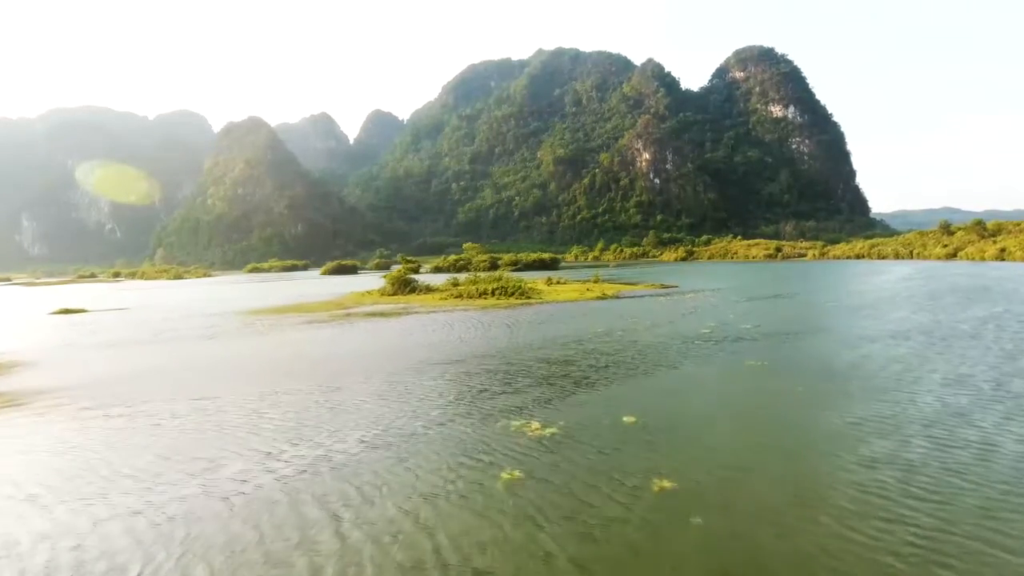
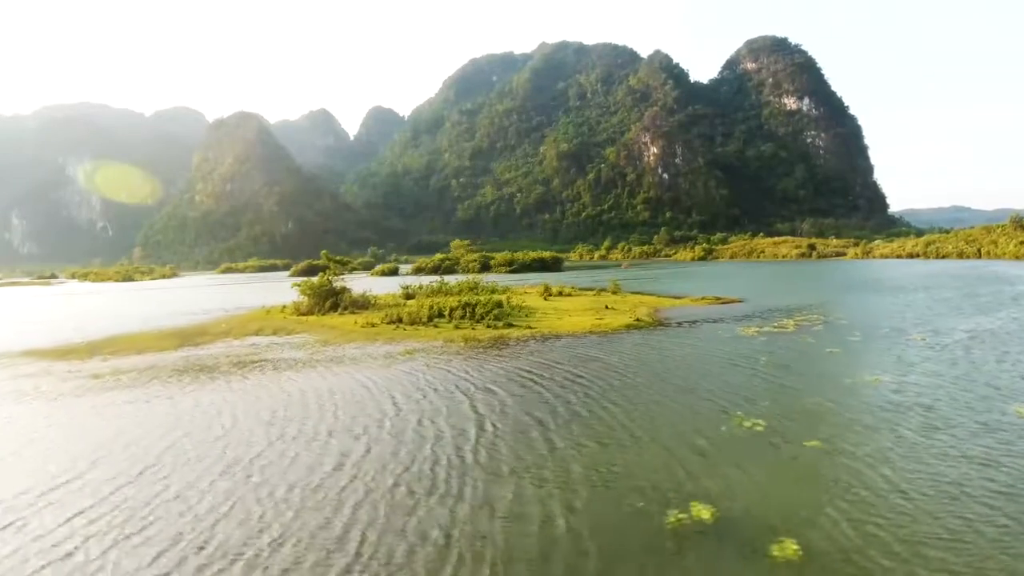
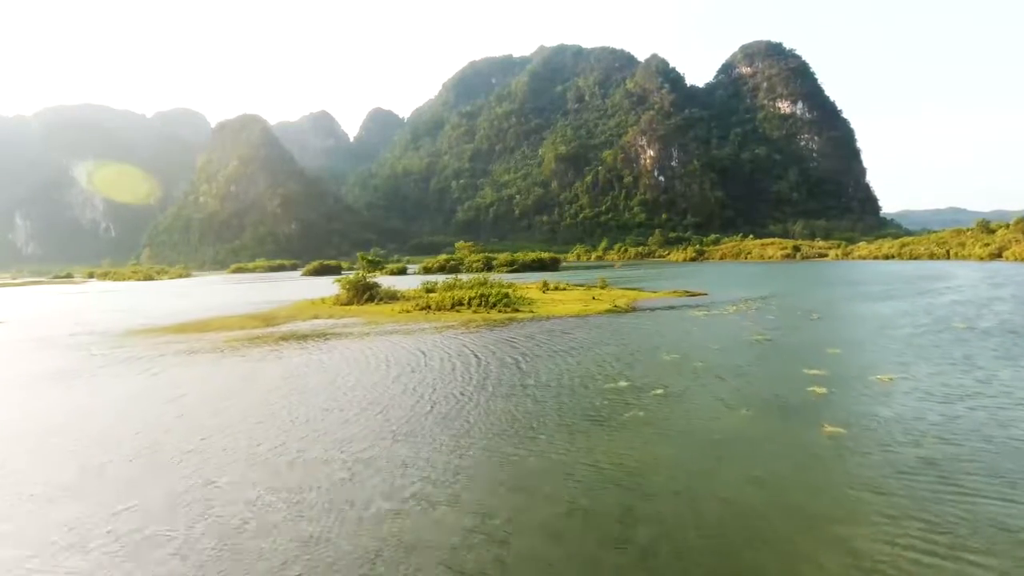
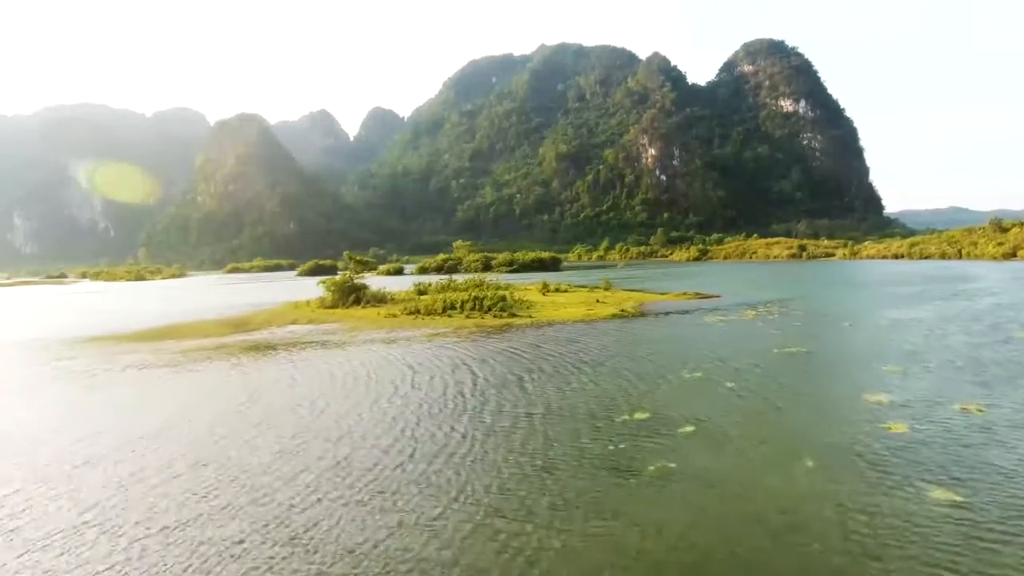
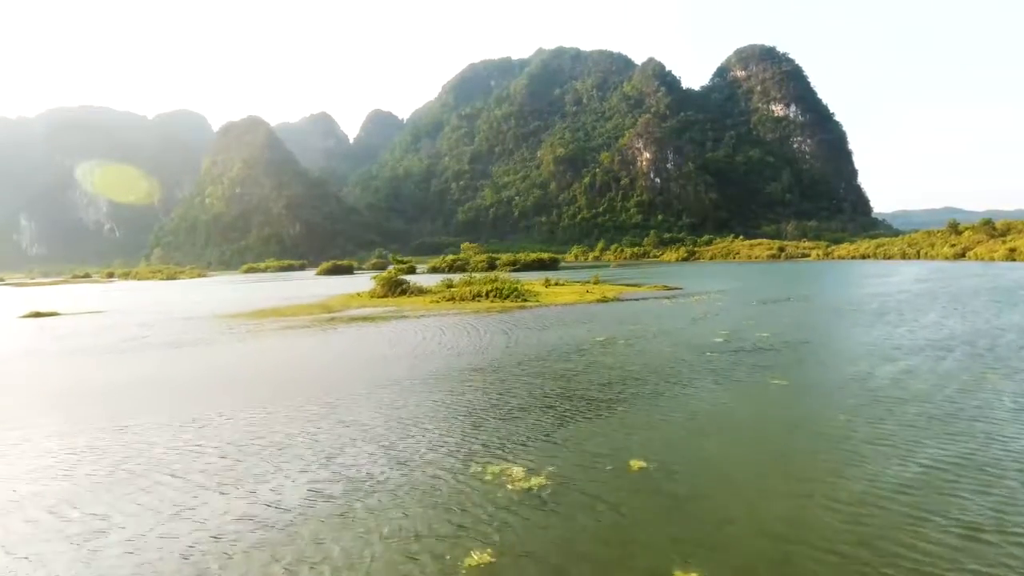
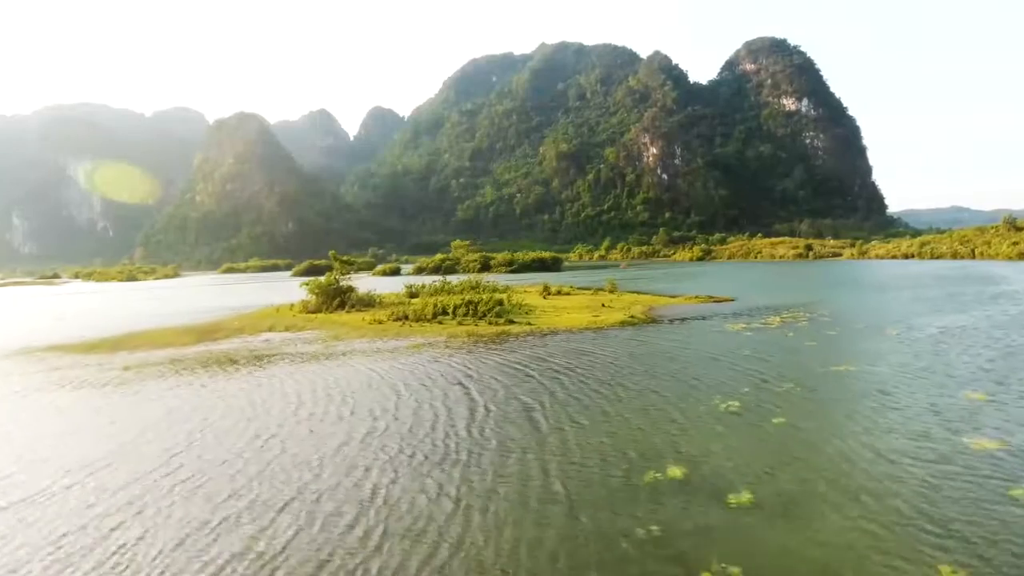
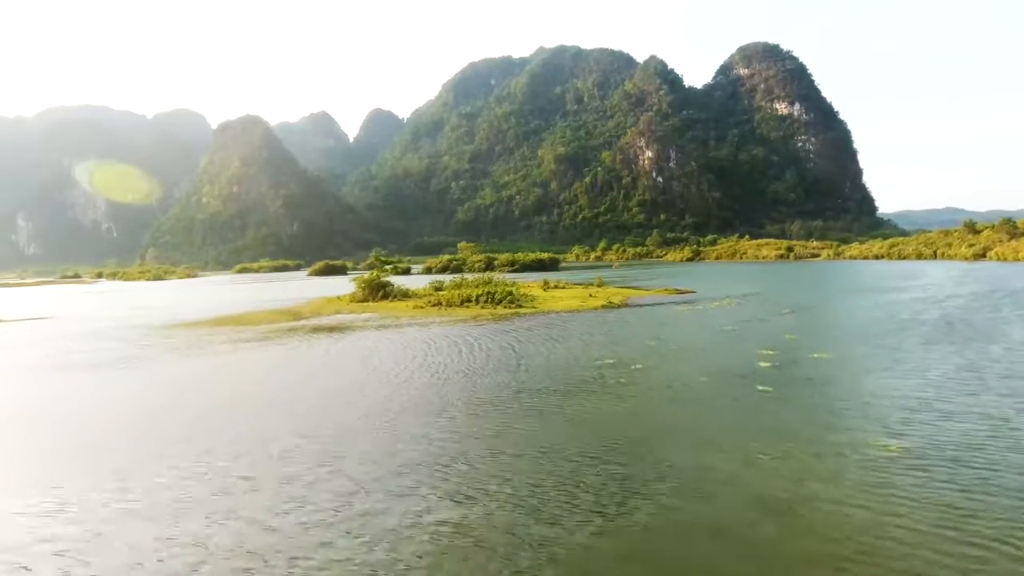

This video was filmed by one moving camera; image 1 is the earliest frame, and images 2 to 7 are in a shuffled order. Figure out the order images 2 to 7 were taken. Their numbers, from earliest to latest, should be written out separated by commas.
5, 7, 3, 4, 6, 2
